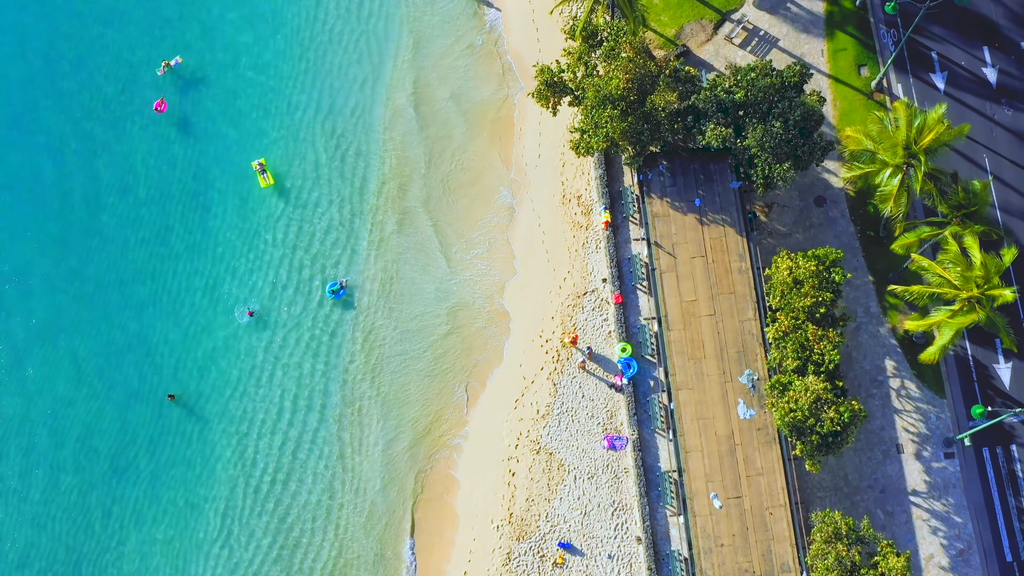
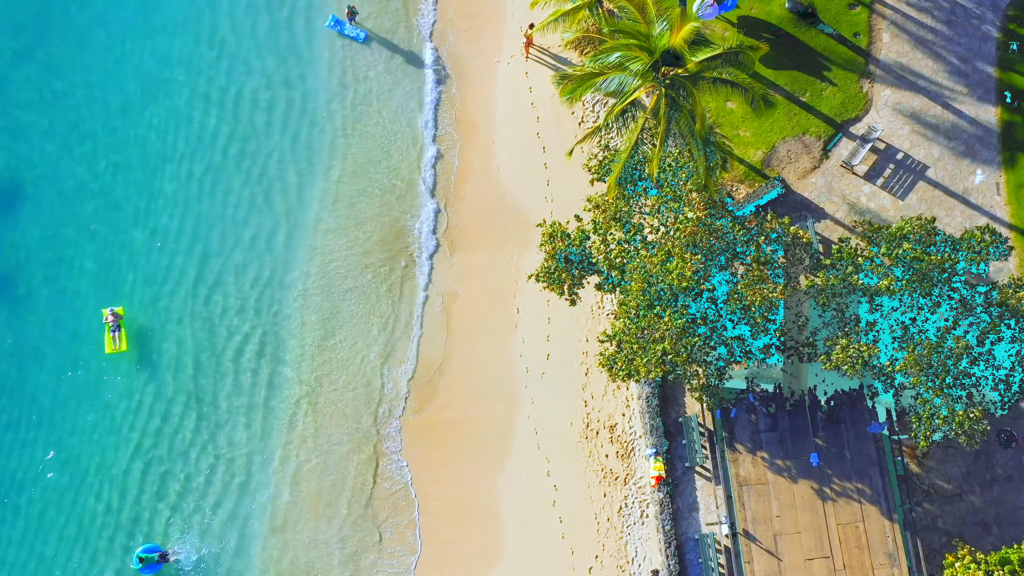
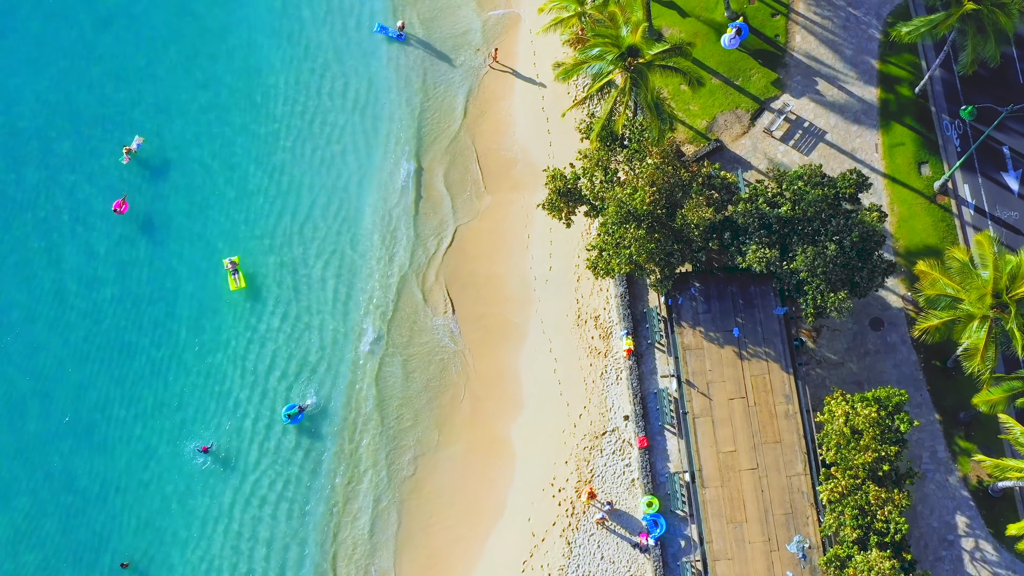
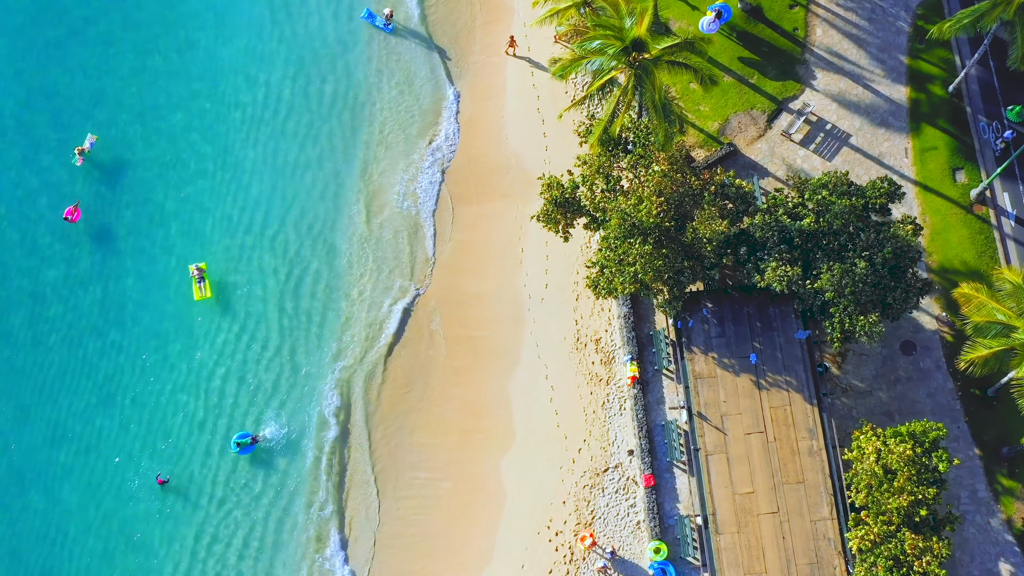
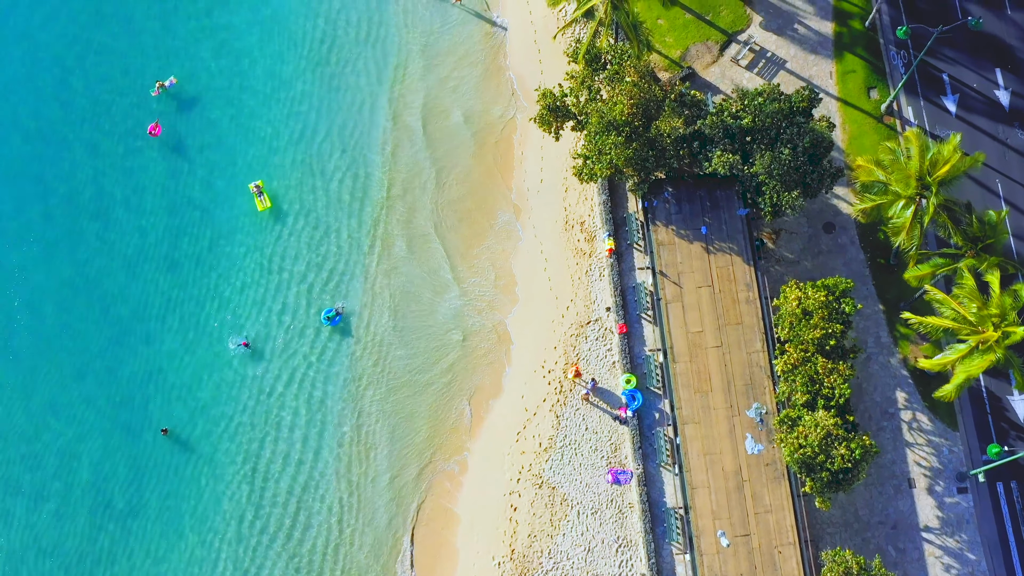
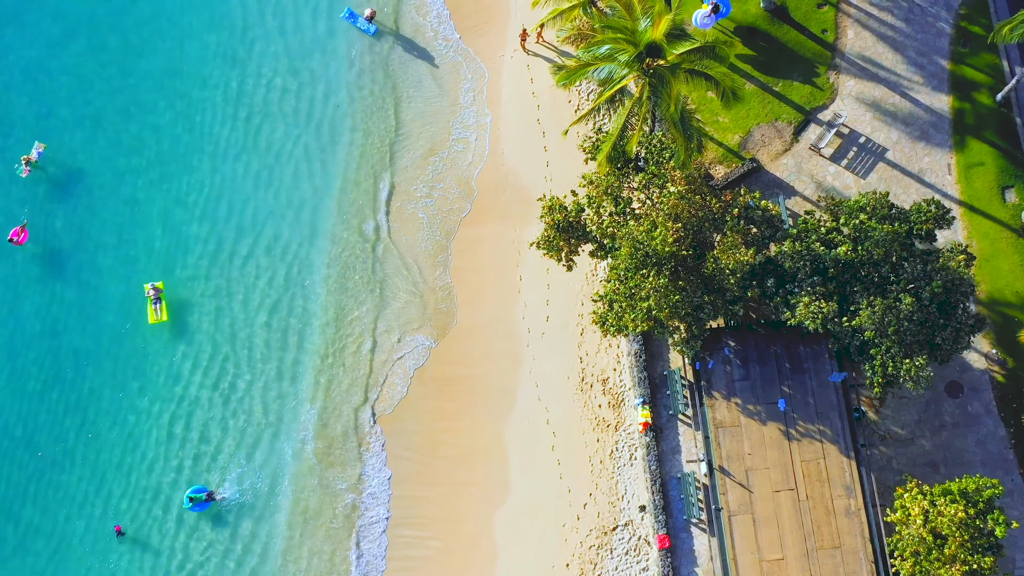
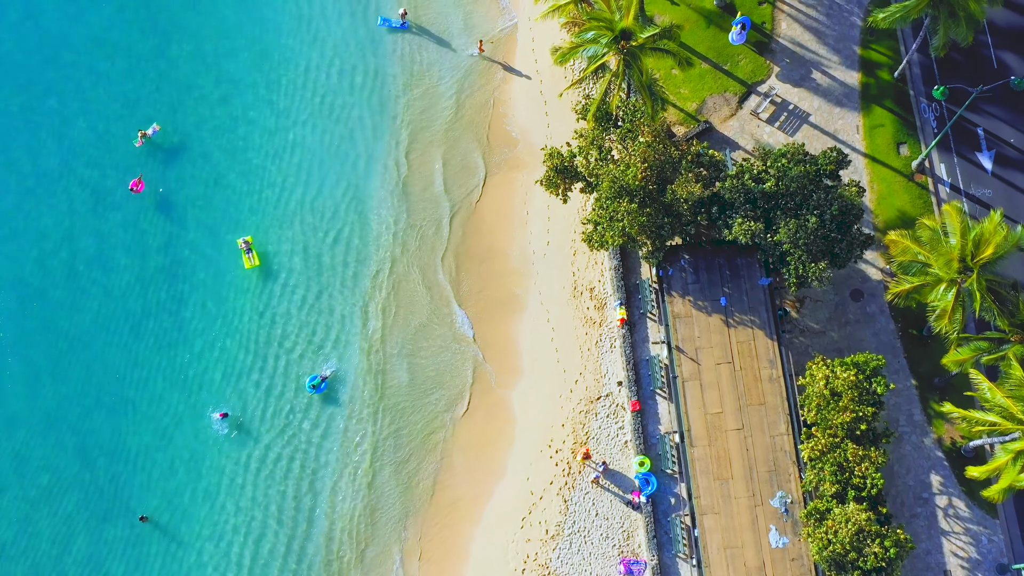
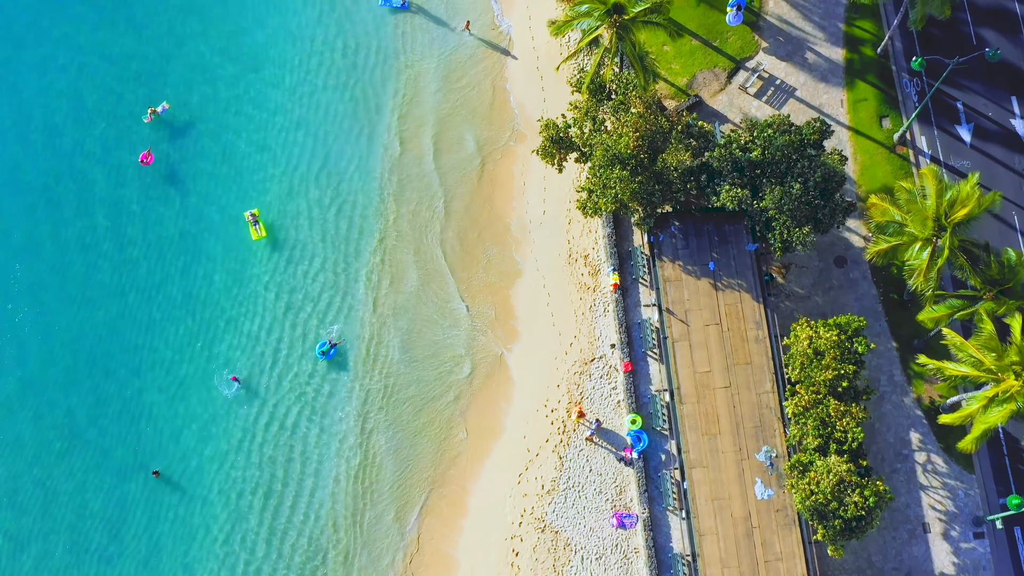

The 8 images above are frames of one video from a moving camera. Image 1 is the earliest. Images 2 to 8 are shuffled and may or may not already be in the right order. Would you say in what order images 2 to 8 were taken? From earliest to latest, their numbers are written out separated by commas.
5, 8, 7, 3, 4, 6, 2
